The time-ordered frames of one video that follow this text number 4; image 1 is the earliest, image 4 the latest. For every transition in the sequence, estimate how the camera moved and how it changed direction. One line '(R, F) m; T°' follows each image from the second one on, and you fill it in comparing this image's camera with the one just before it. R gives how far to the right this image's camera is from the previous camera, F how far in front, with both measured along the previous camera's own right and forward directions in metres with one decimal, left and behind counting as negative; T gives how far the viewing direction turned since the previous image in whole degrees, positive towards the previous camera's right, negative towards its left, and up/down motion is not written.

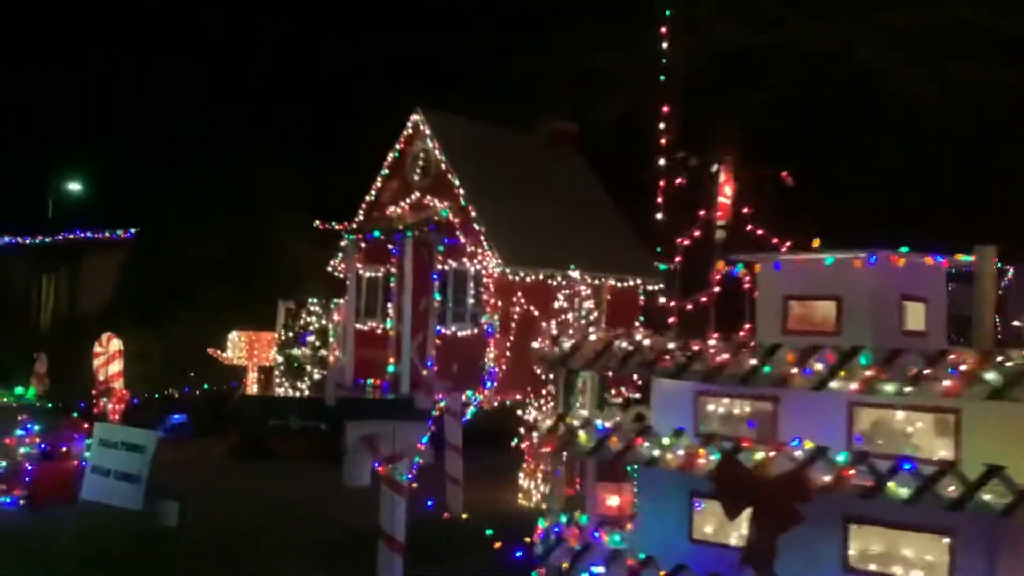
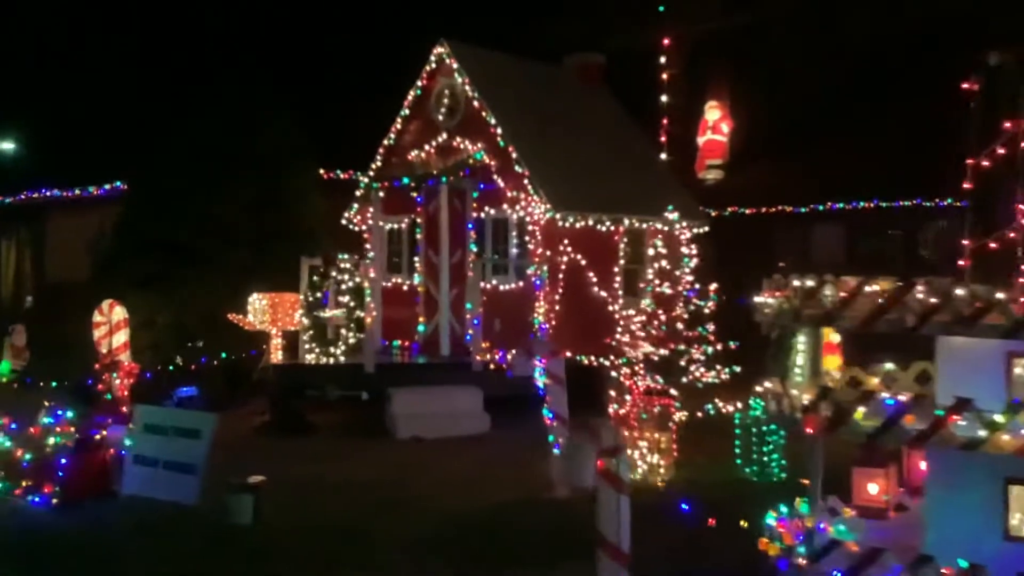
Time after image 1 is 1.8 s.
(-1.7, +1.6) m; +3°
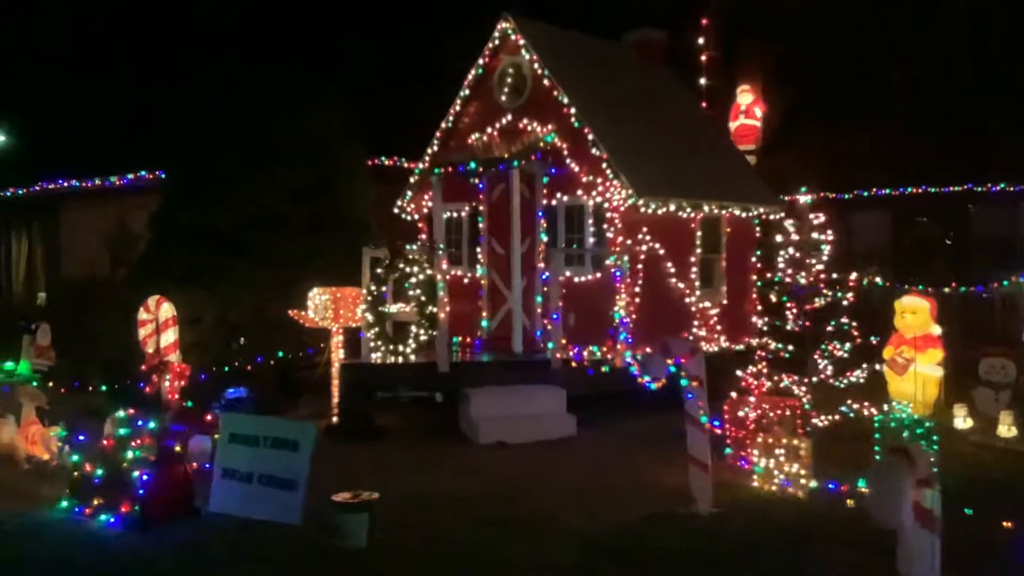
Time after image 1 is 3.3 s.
(-1.4, +1.1) m; +1°
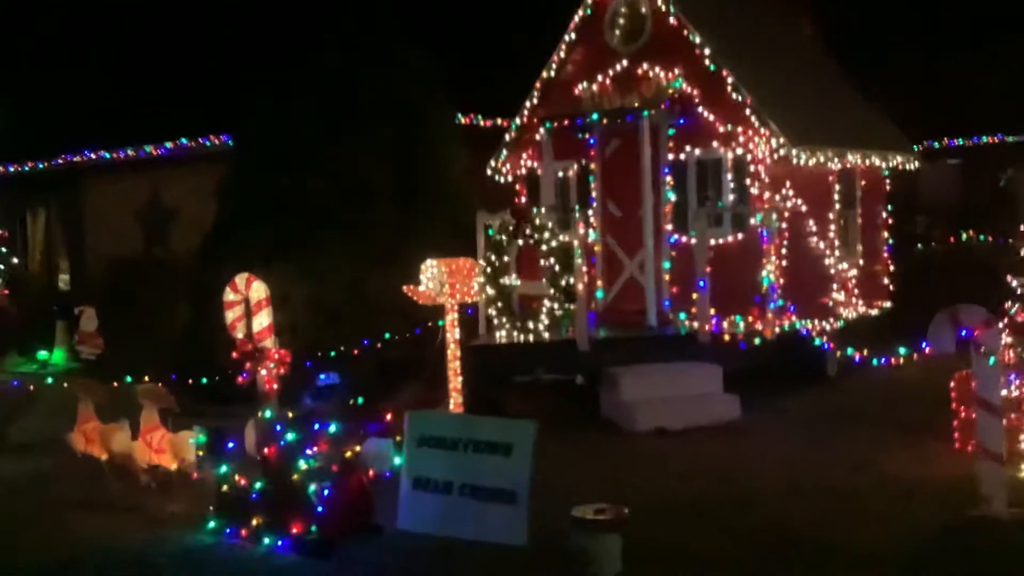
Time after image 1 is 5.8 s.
(-2.1, +1.7) m; +1°
